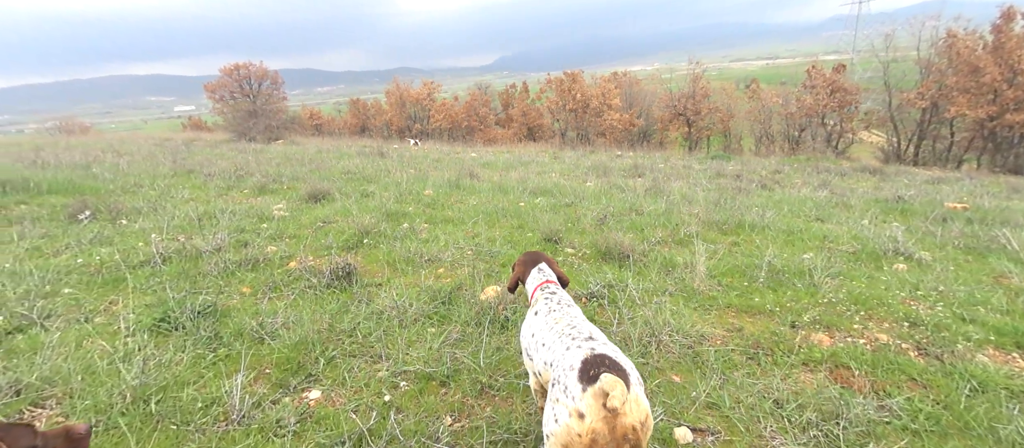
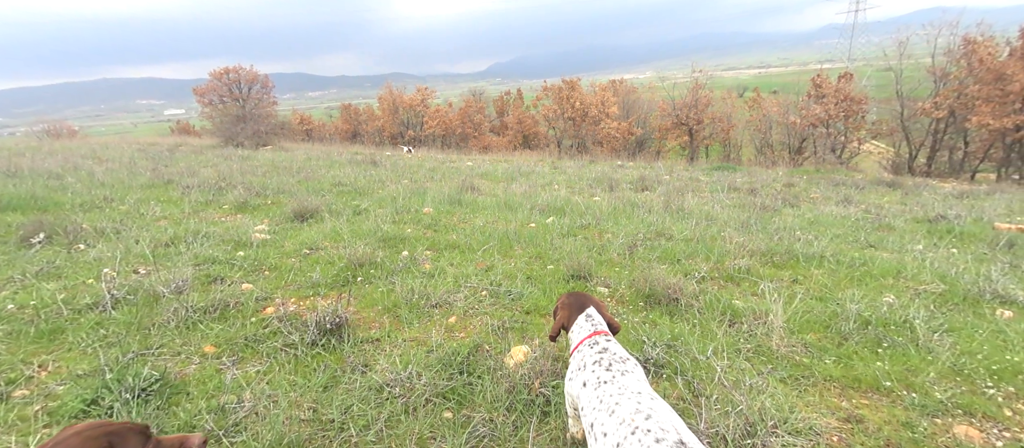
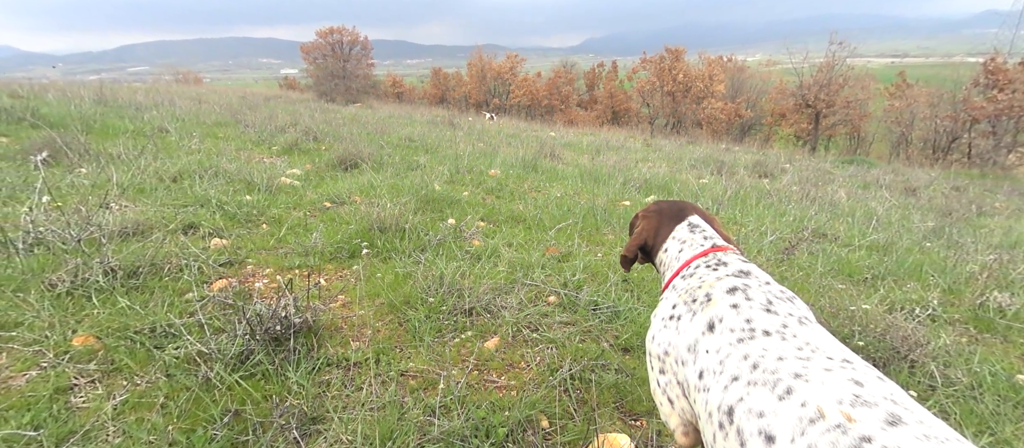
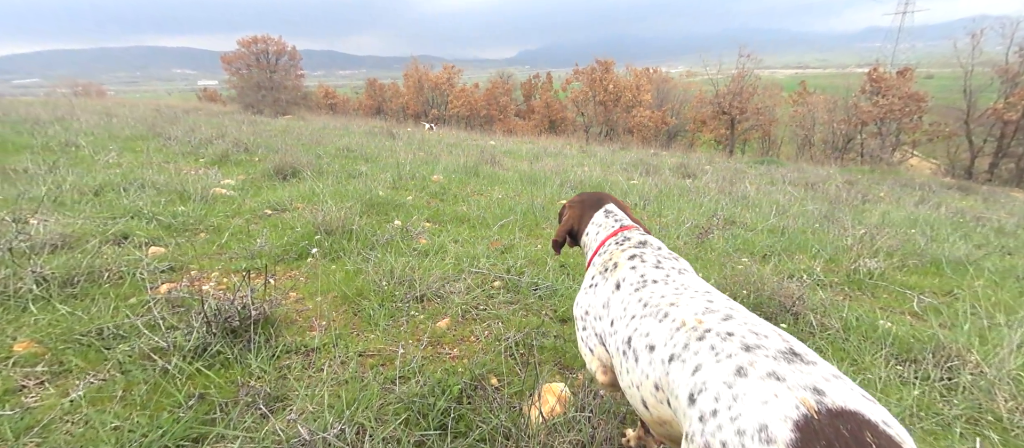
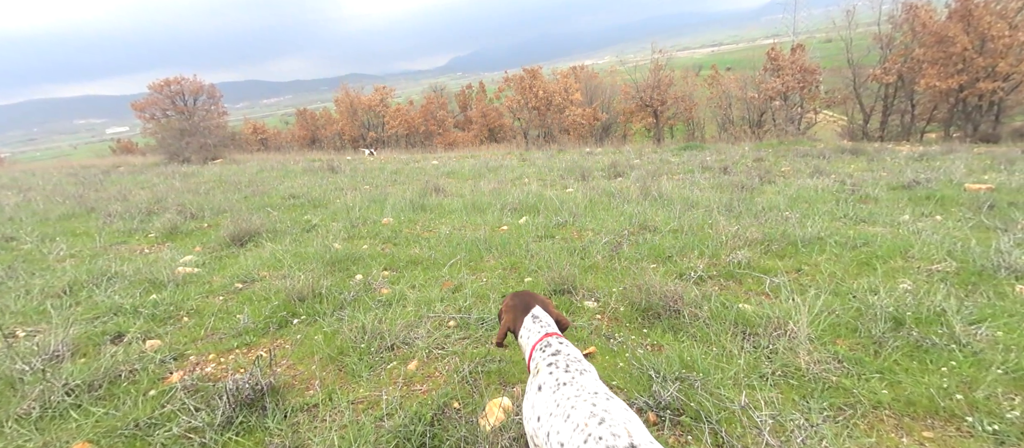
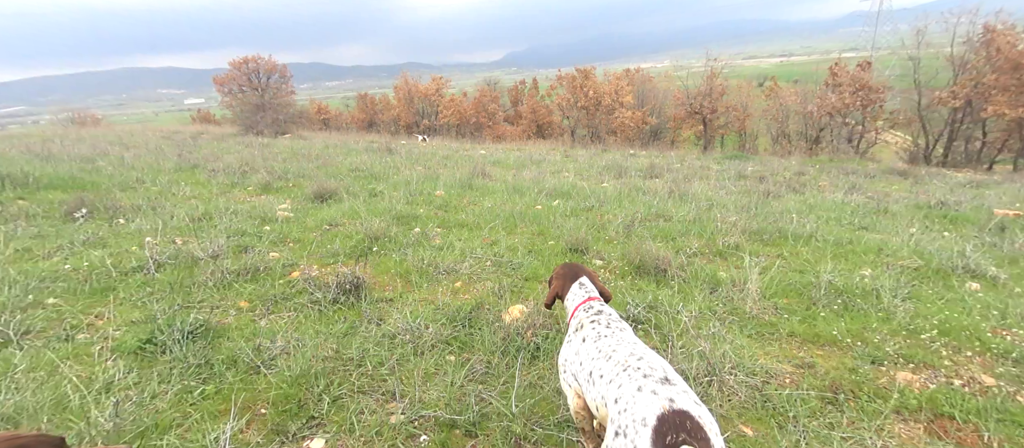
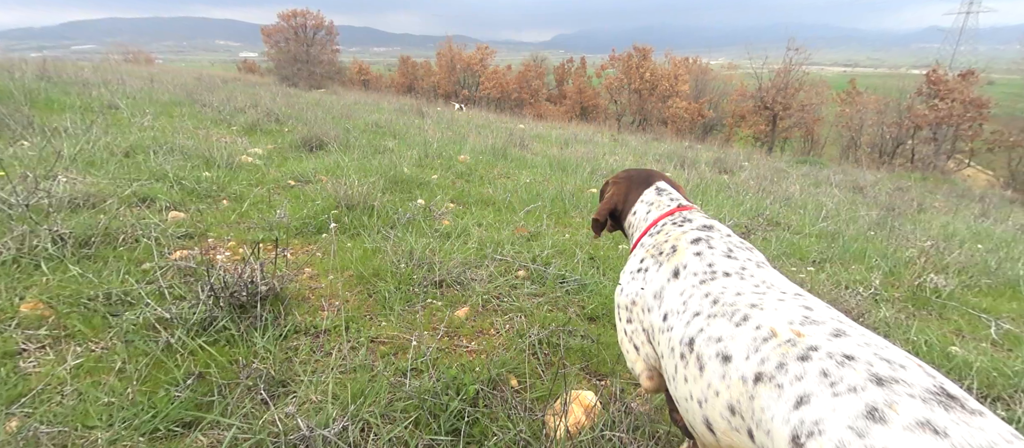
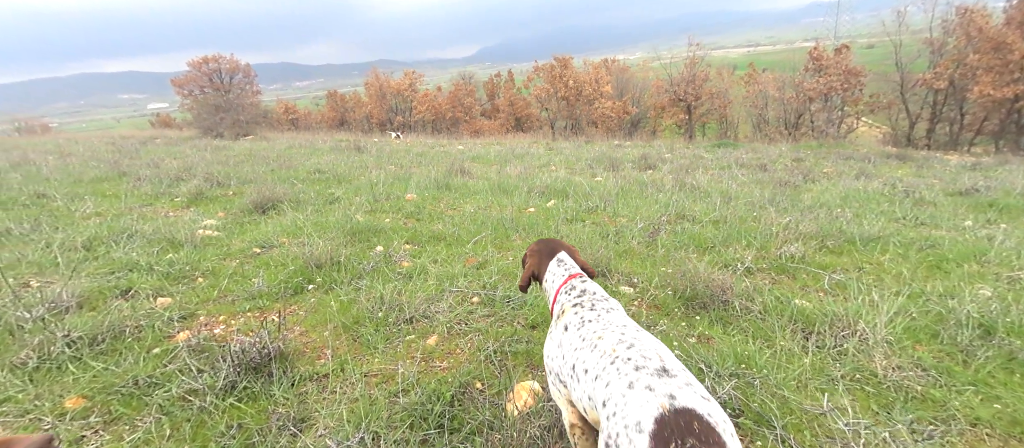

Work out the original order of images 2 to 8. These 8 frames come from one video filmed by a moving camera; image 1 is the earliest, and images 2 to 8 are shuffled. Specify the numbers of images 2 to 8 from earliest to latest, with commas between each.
6, 2, 5, 8, 4, 7, 3
